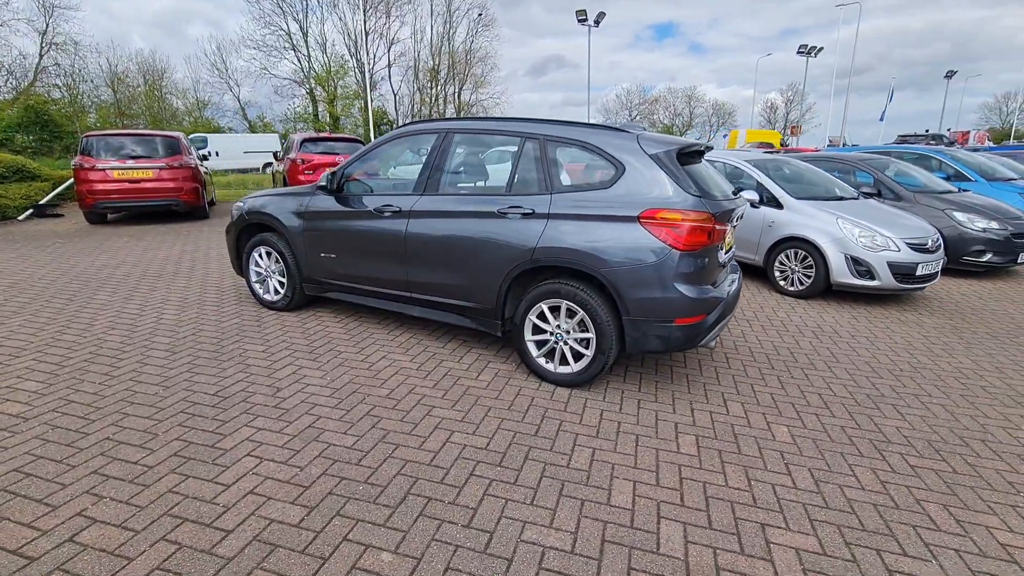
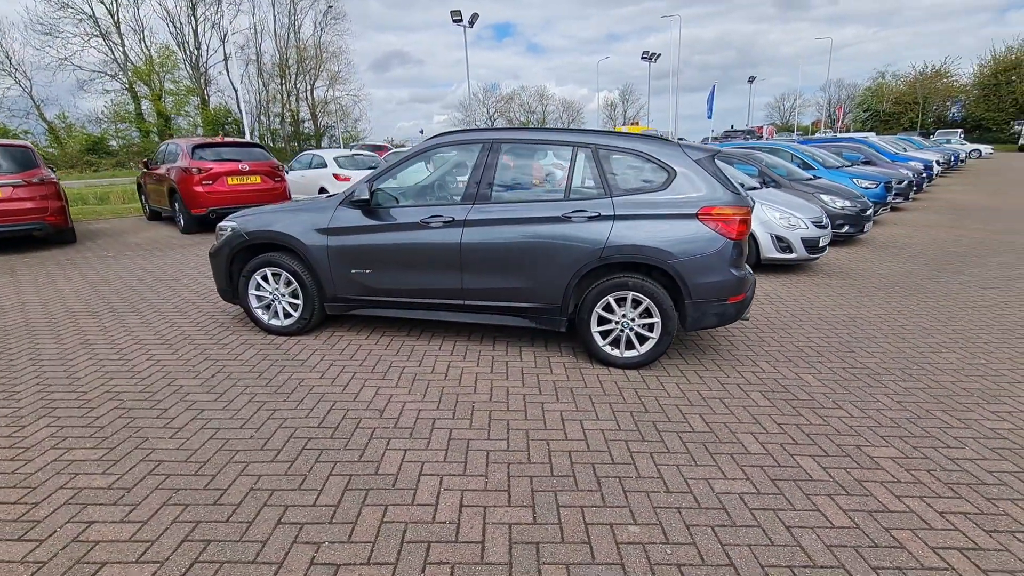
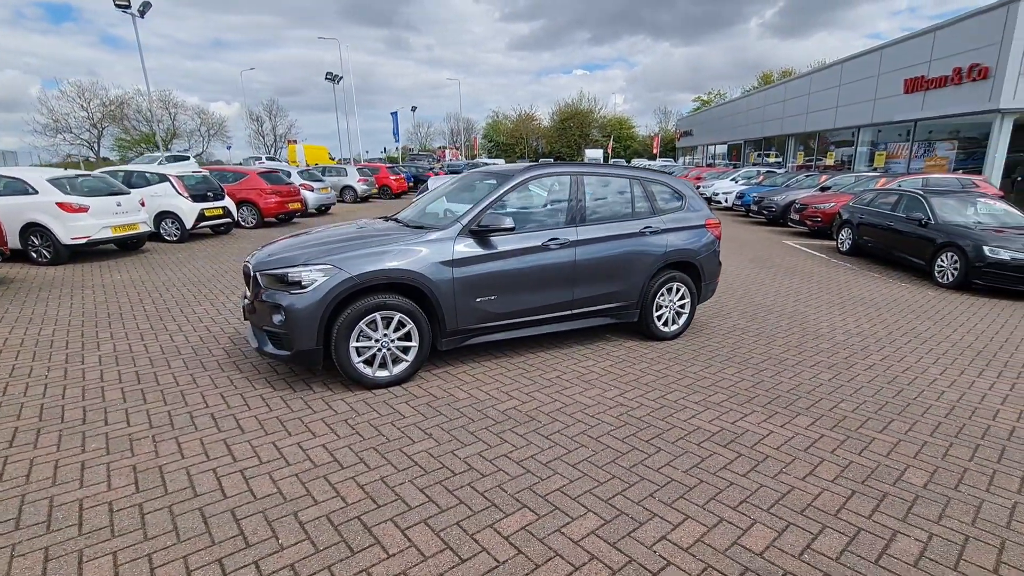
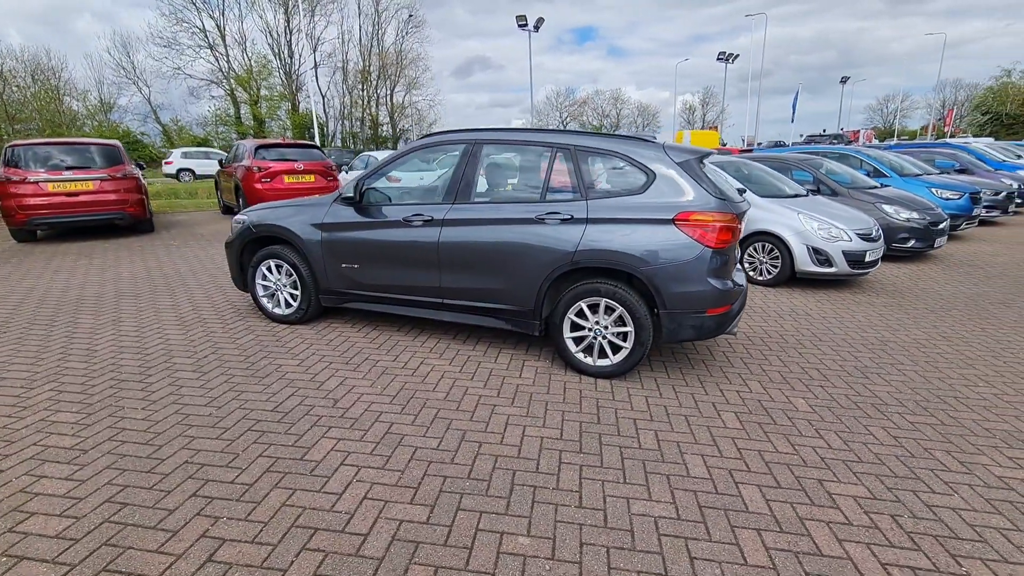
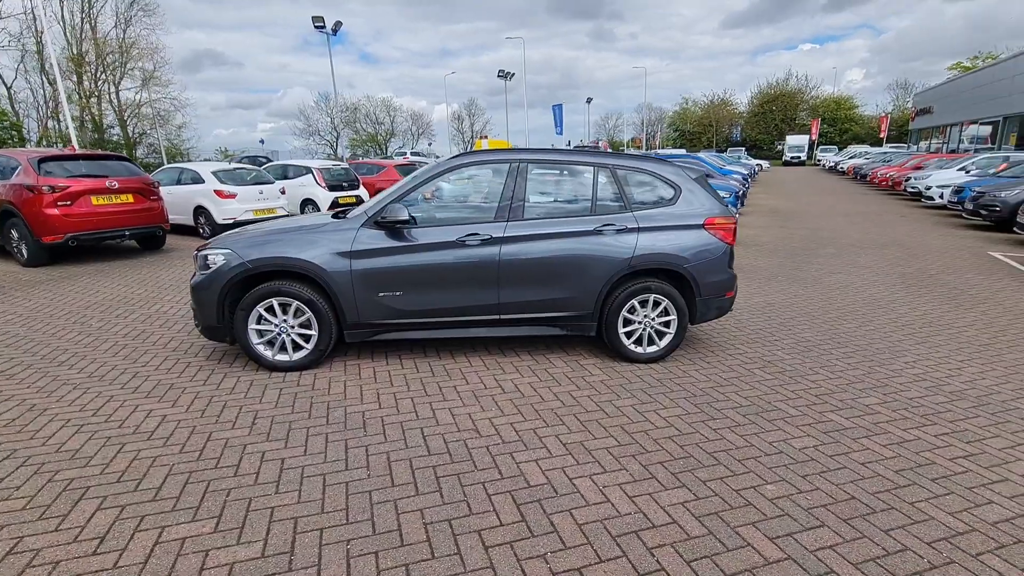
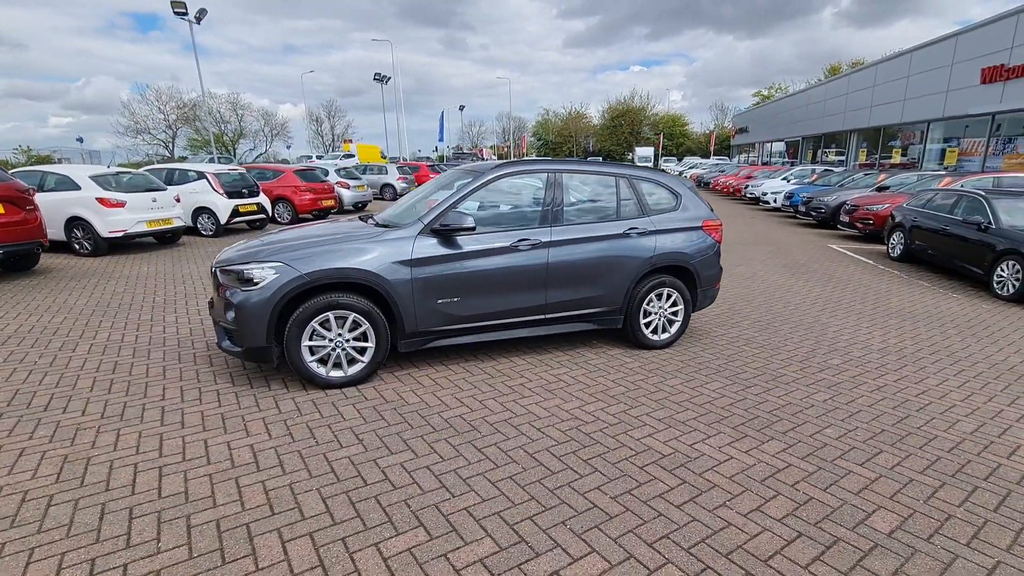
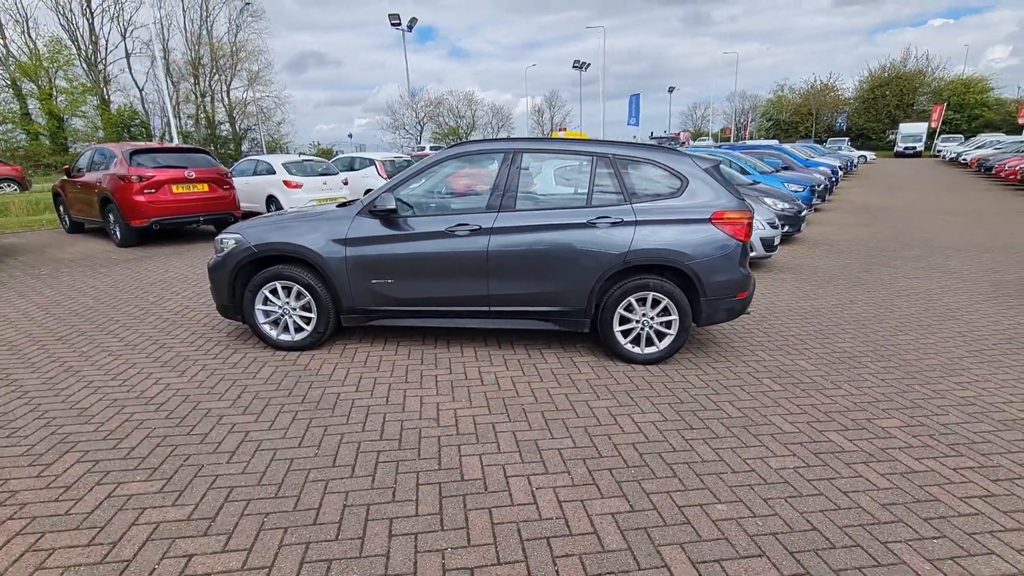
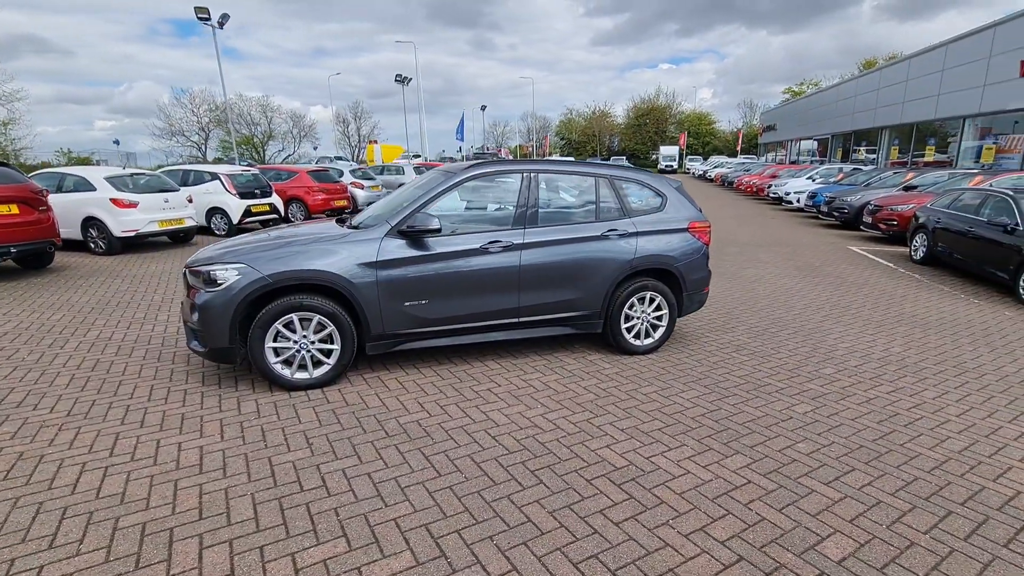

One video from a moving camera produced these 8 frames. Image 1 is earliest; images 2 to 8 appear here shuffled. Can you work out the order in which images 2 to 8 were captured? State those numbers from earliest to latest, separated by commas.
4, 2, 7, 5, 8, 6, 3
